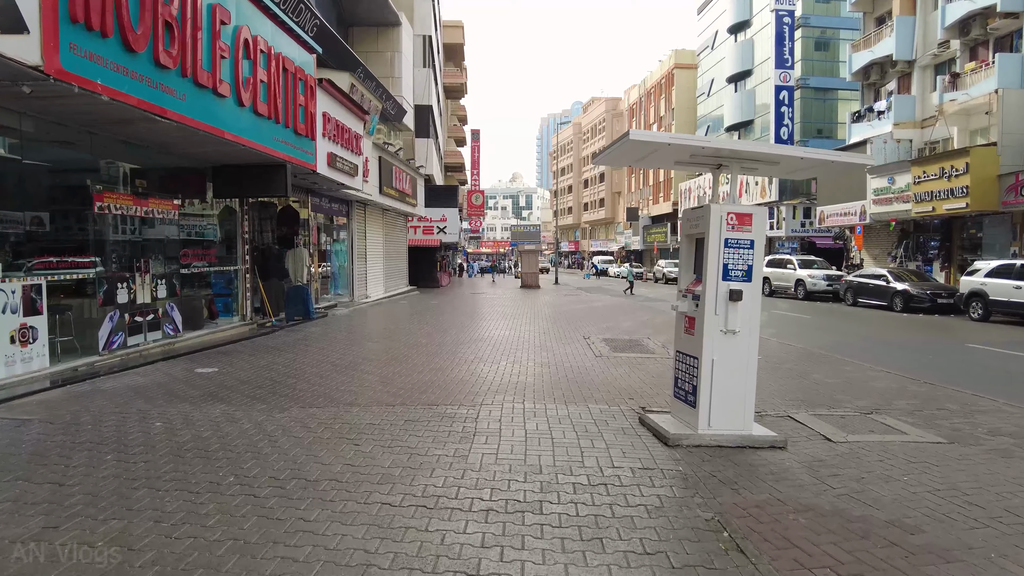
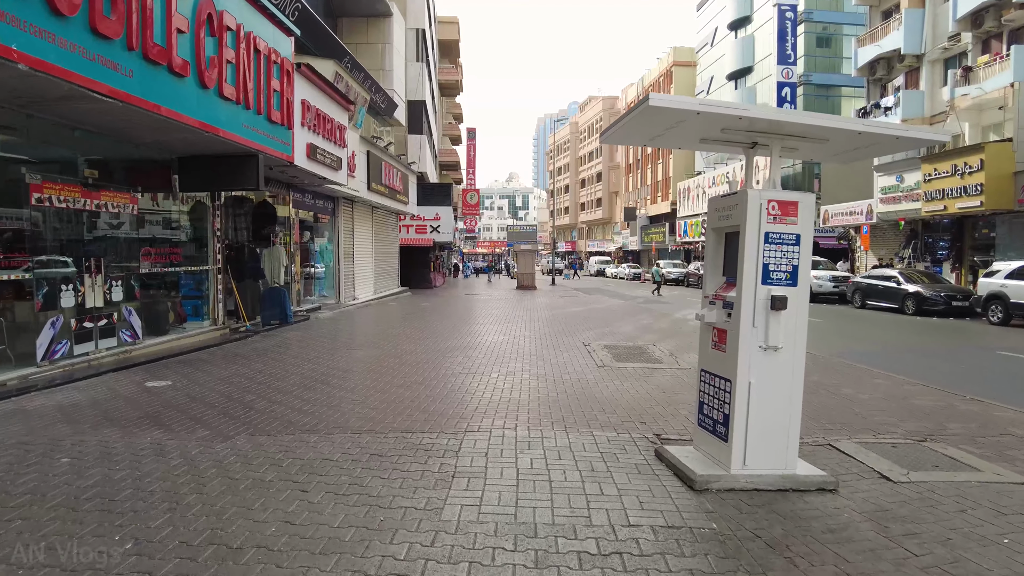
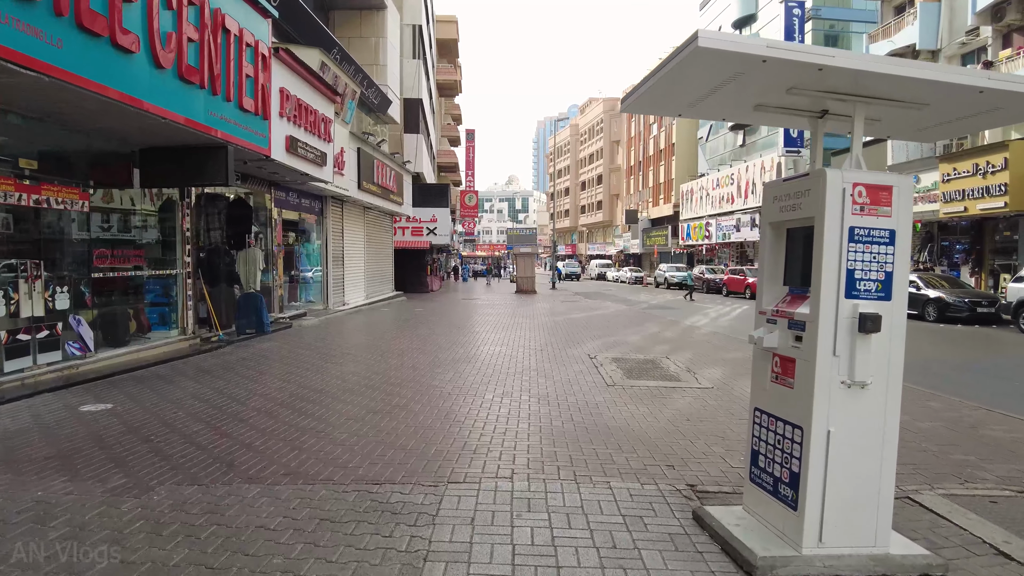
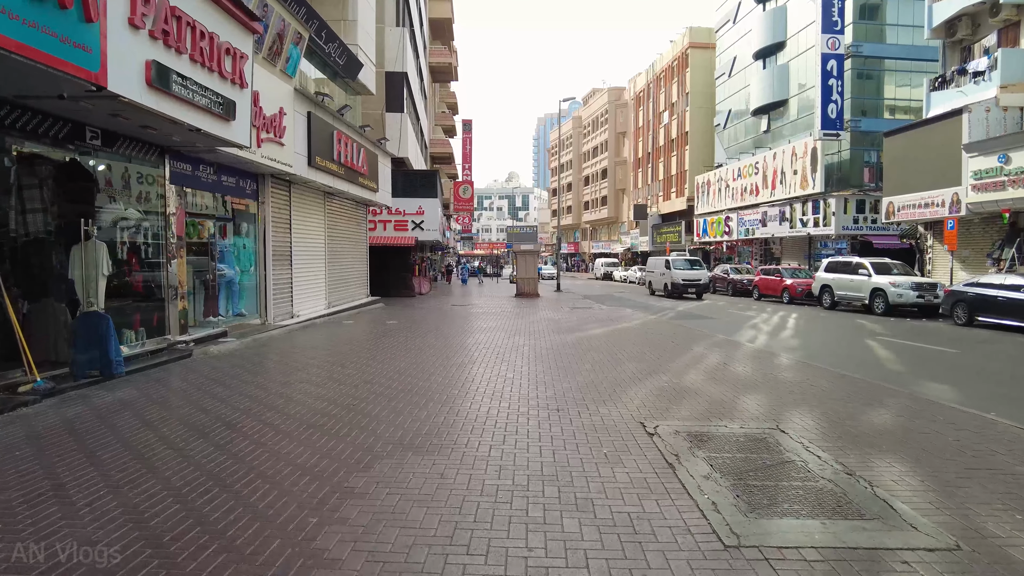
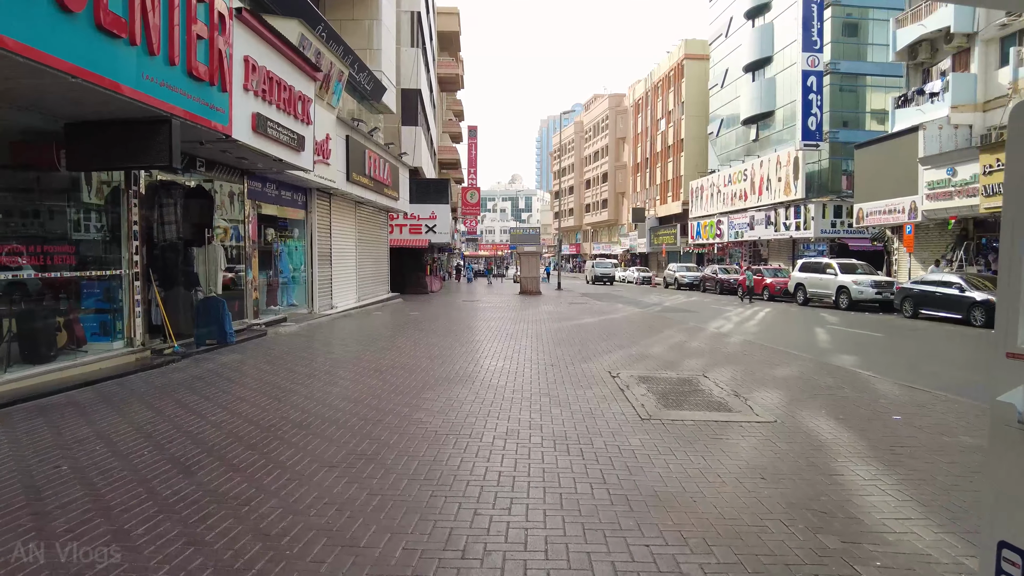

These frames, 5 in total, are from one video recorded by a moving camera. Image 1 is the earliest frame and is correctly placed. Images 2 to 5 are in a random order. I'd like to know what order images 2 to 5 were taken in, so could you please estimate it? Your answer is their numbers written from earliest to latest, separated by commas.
2, 3, 5, 4
